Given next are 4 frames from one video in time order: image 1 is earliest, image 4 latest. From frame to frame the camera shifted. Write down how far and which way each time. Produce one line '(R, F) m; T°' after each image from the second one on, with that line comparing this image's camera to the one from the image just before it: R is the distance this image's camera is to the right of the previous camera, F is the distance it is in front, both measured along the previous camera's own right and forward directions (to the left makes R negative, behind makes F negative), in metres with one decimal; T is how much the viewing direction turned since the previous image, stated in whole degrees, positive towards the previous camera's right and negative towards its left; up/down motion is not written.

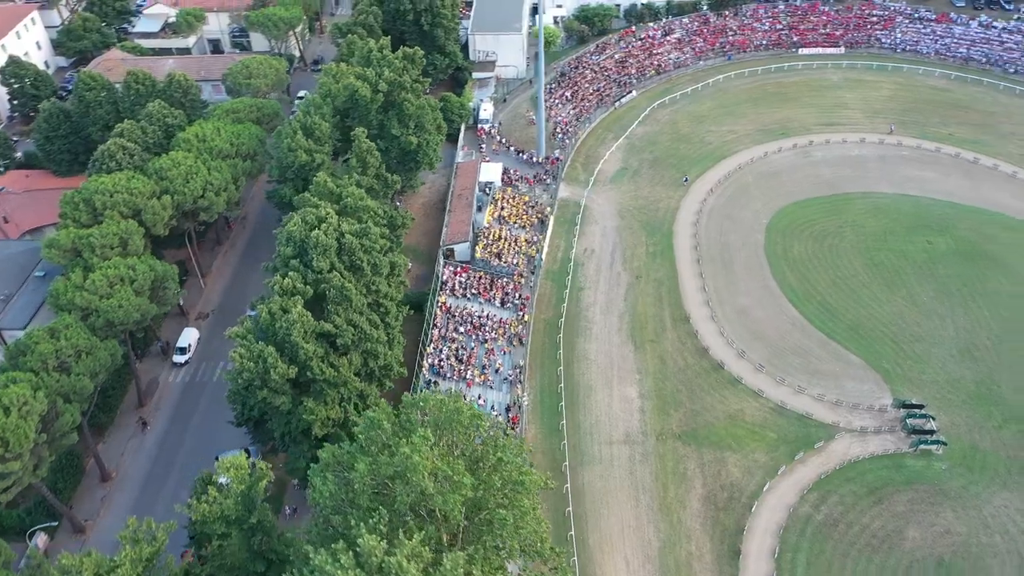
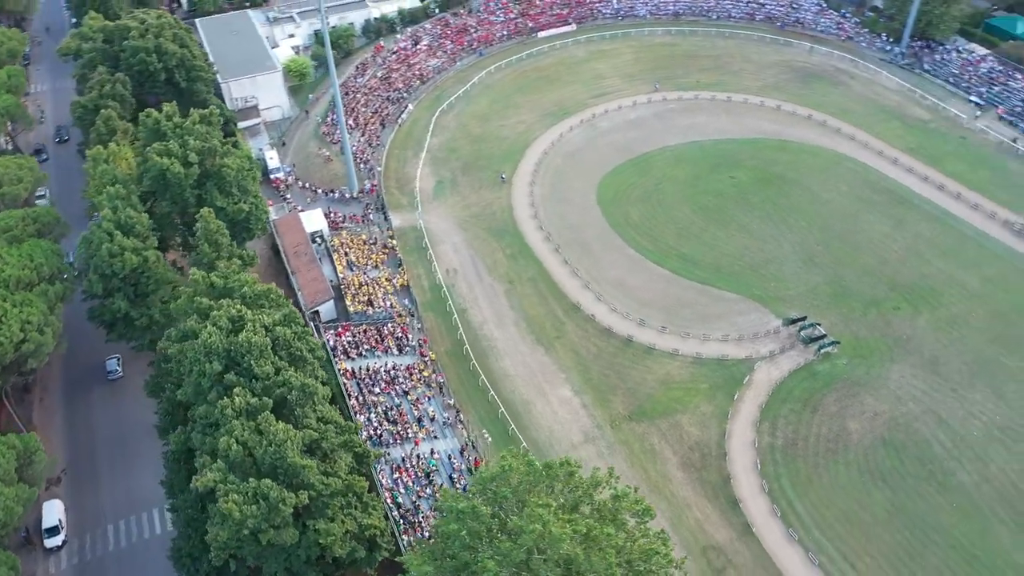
(-12.7, +4.6) m; +20°
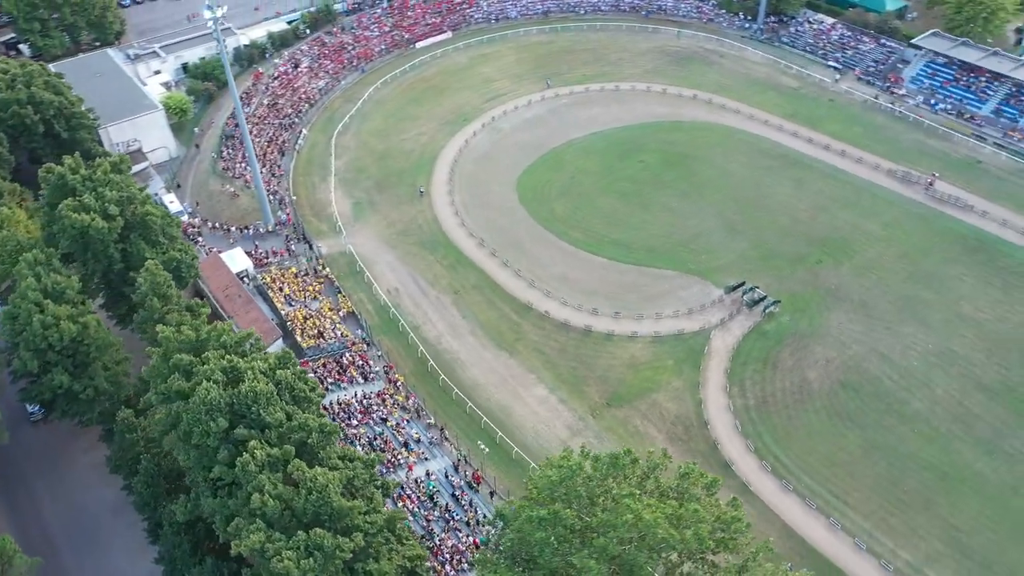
(-7.2, +0.8) m; +10°
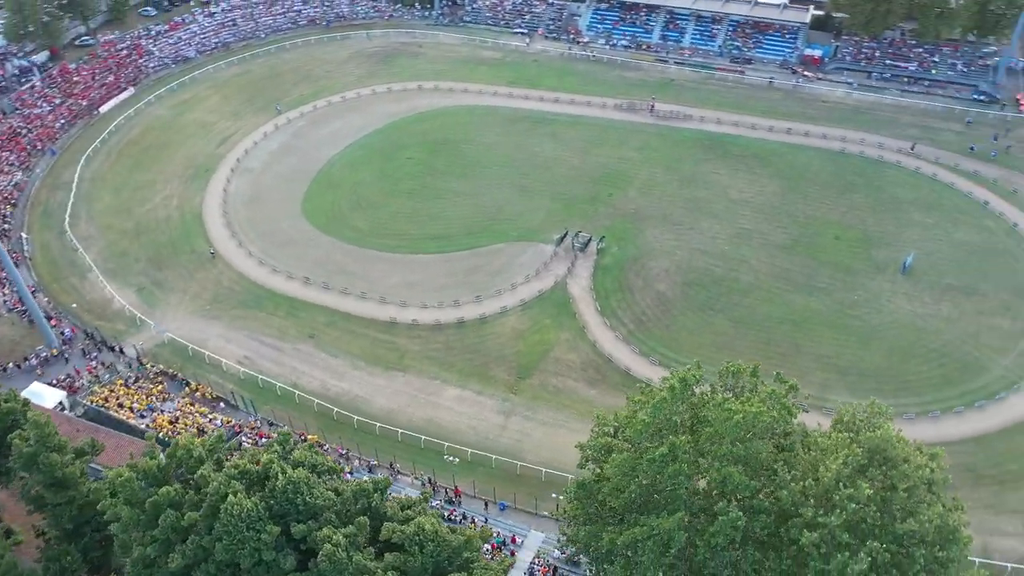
(-14.9, +2.6) m; +23°
